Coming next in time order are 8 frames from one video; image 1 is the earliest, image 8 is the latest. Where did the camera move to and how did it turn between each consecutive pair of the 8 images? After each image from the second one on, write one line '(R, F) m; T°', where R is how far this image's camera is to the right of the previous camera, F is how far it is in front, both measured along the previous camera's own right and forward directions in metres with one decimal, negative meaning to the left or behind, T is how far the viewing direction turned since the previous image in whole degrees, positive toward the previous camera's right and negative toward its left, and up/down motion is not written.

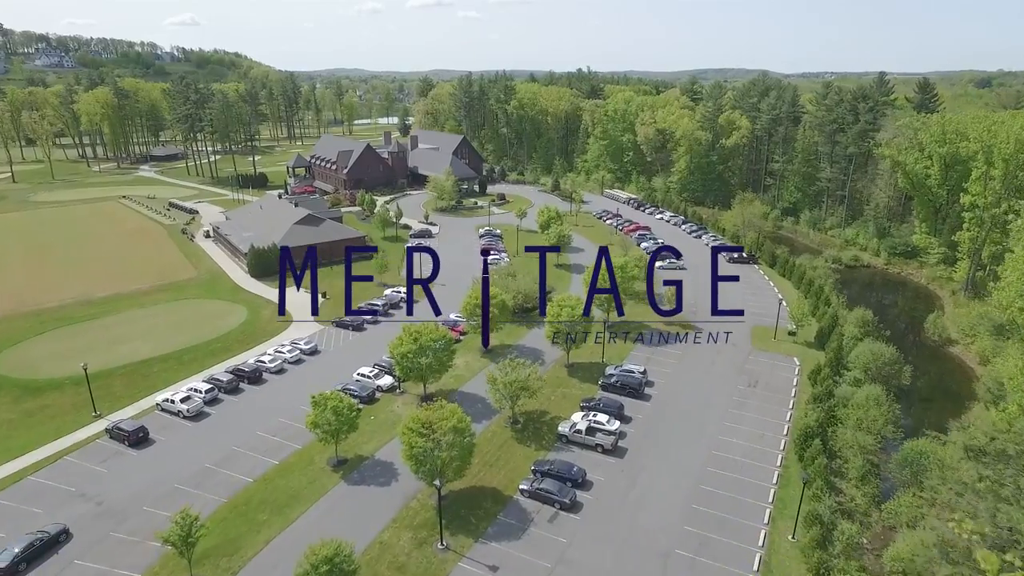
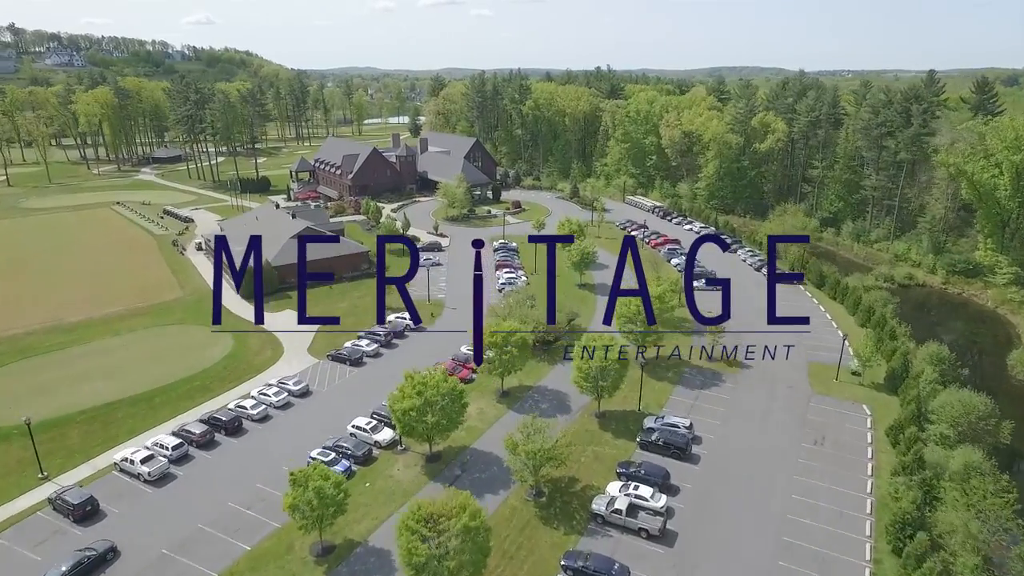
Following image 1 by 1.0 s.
(-0.6, +6.1) m; -1°
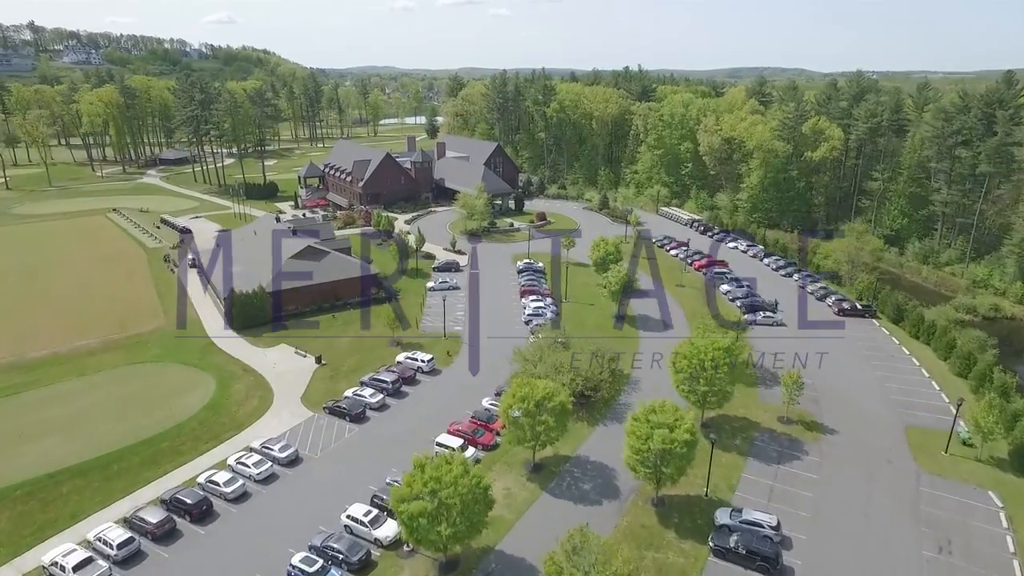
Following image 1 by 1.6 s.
(-1.0, +7.2) m; -1°
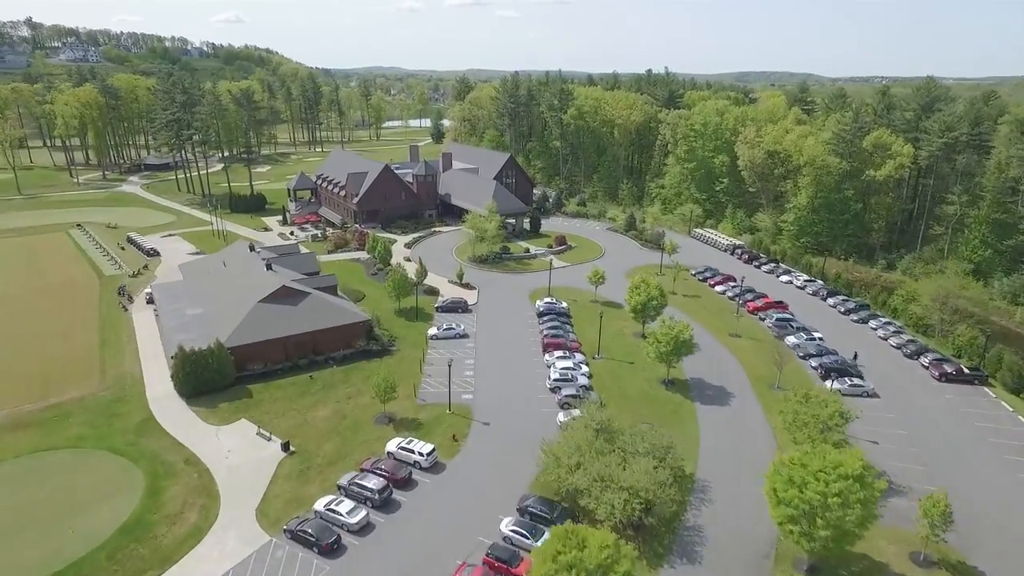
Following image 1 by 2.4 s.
(-1.2, +9.8) m; 0°
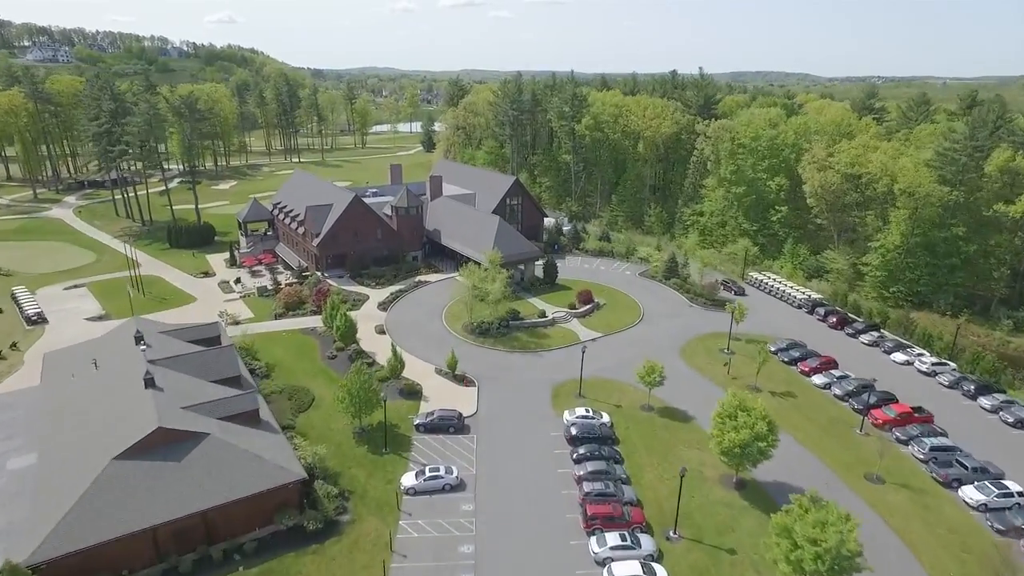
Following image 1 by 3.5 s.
(-1.2, +16.5) m; +1°
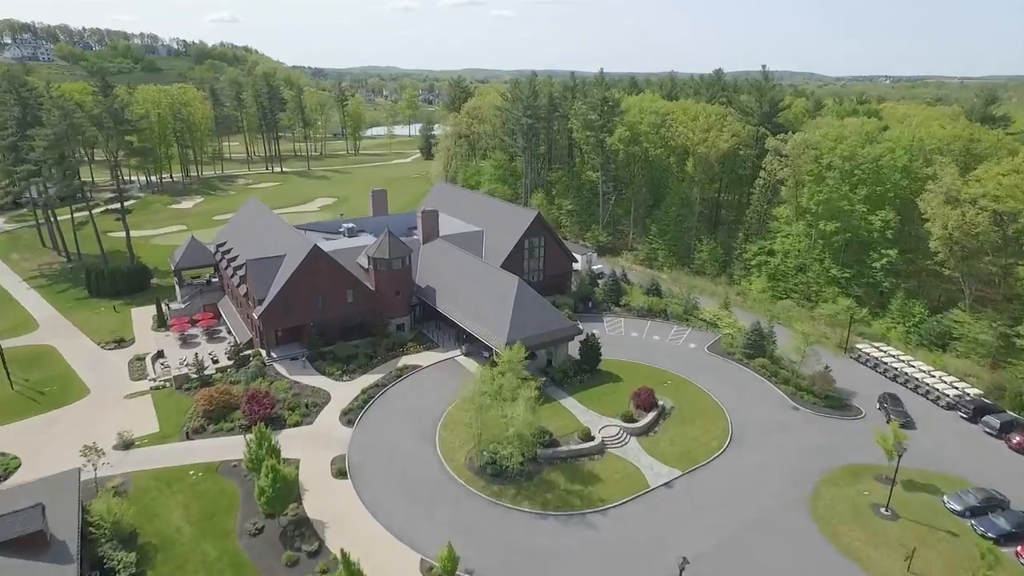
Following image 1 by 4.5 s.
(-1.4, +16.1) m; 0°
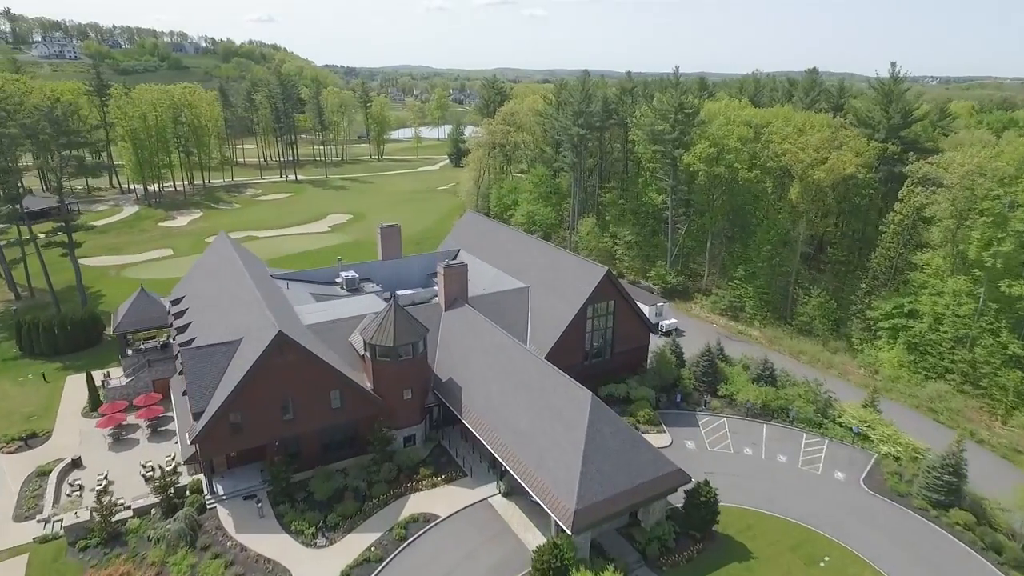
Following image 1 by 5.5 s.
(-1.7, +13.6) m; -2°
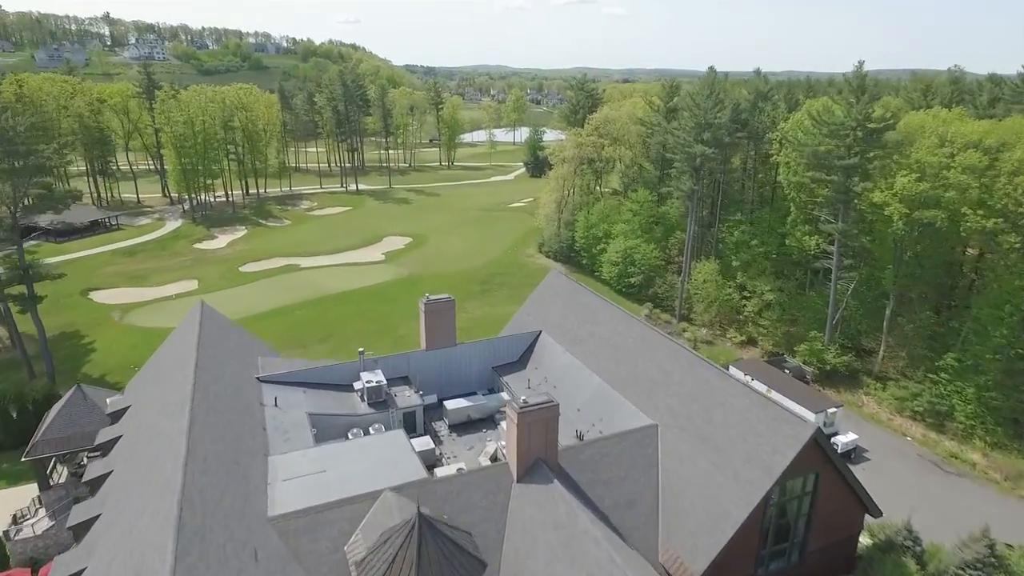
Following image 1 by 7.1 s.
(-1.8, +14.3) m; -6°
